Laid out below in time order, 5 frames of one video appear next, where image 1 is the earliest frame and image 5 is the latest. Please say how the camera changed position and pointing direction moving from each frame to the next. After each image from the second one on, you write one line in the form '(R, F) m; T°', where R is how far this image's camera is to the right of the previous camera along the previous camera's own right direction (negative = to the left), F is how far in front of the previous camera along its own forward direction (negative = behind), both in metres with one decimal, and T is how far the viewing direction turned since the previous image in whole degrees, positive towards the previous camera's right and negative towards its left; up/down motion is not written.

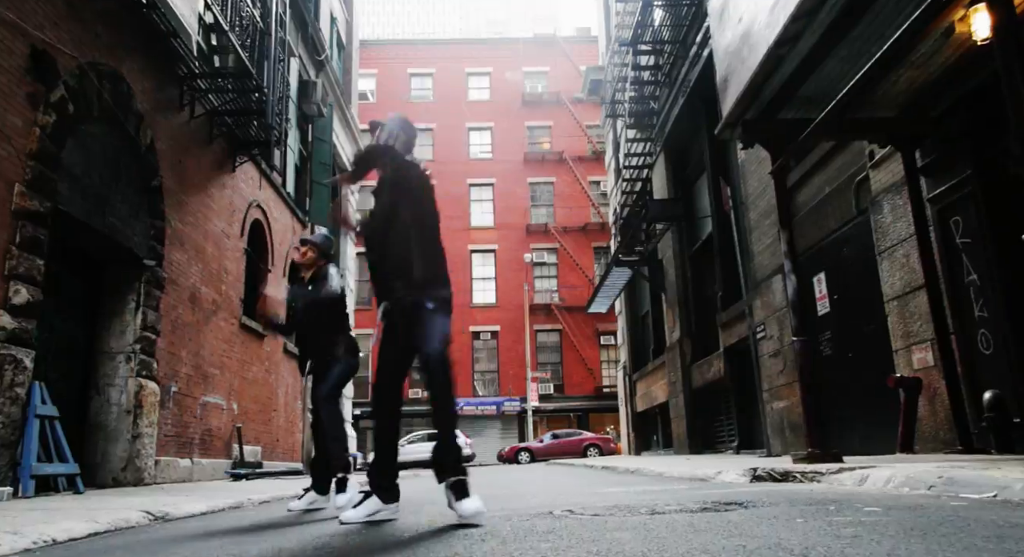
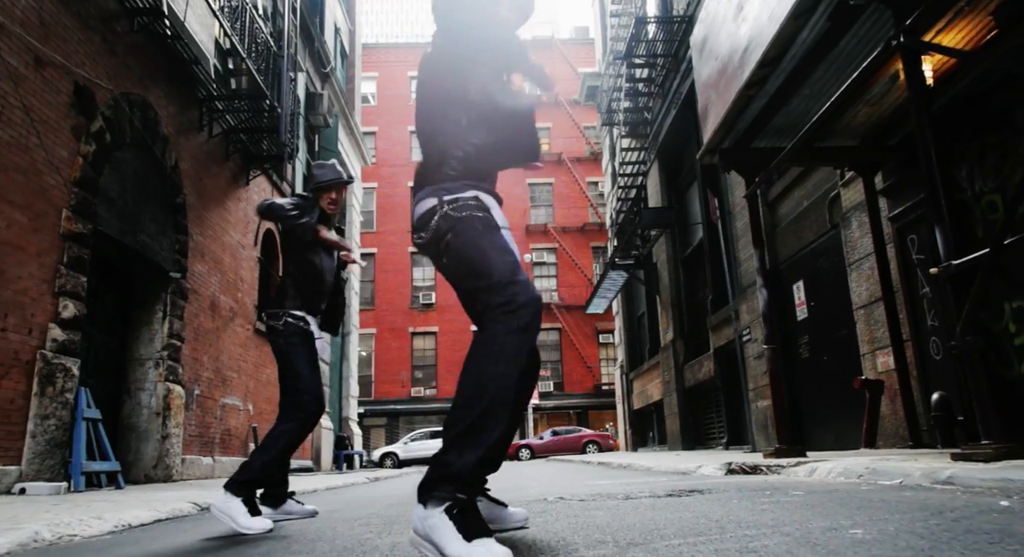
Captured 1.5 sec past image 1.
(0.0, -0.7) m; 0°
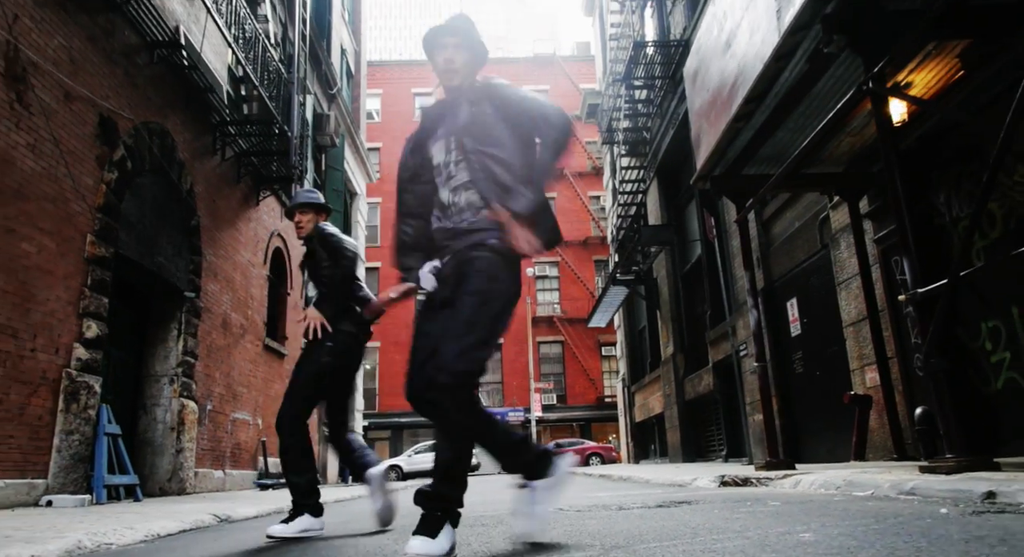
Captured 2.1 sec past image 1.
(0.0, -0.3) m; 0°
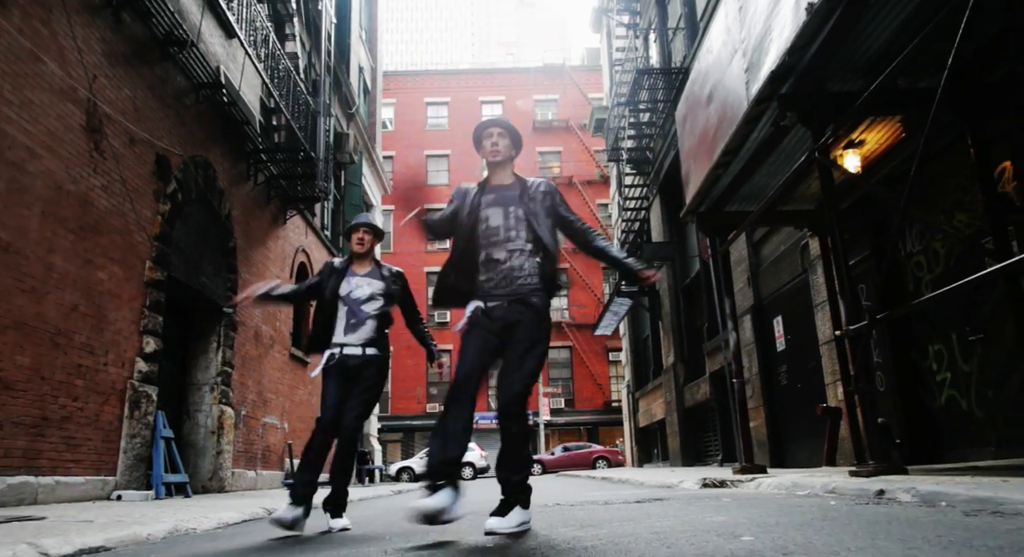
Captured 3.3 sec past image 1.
(0.0, -0.9) m; -1°
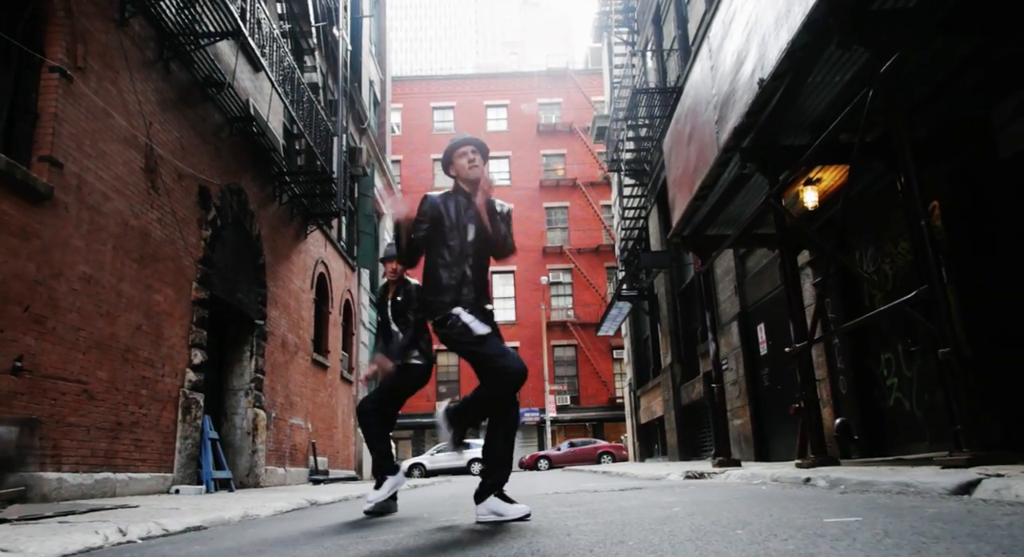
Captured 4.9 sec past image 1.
(0.0, -1.0) m; 0°
